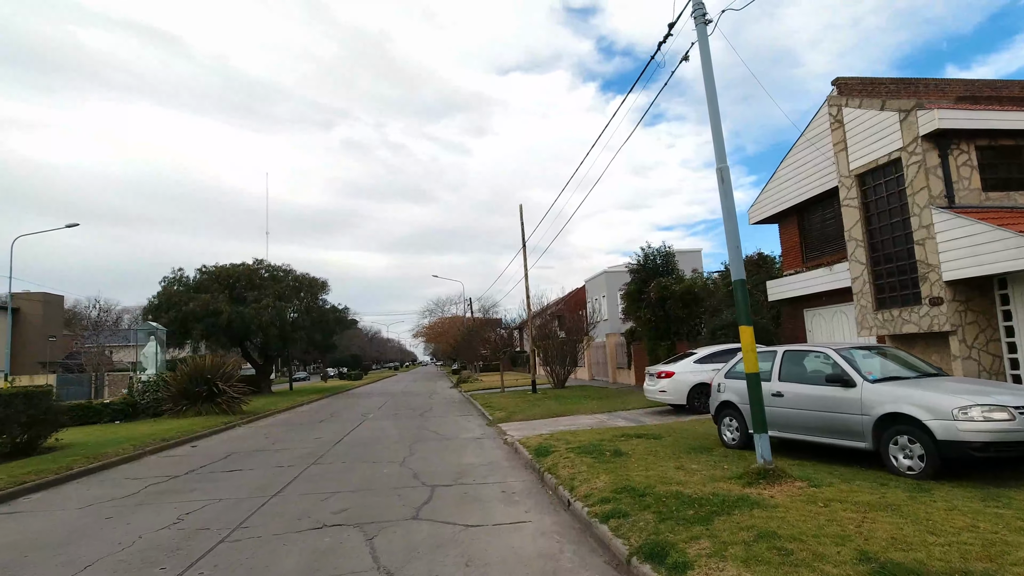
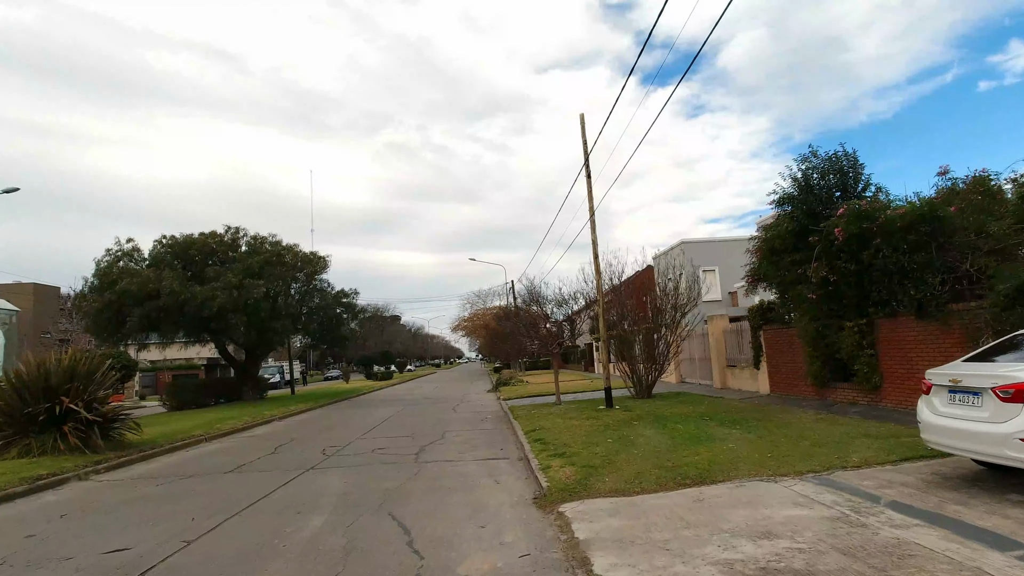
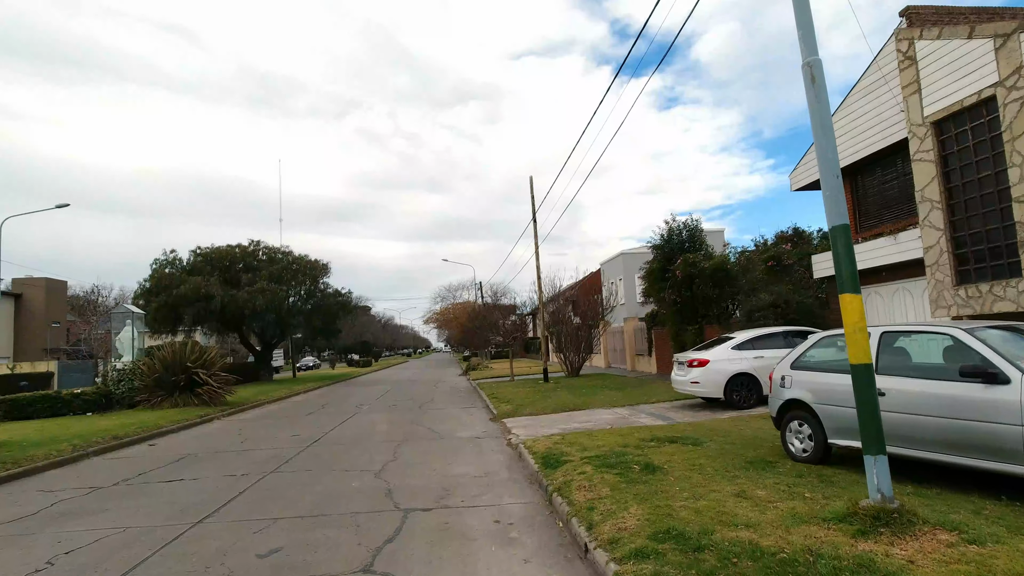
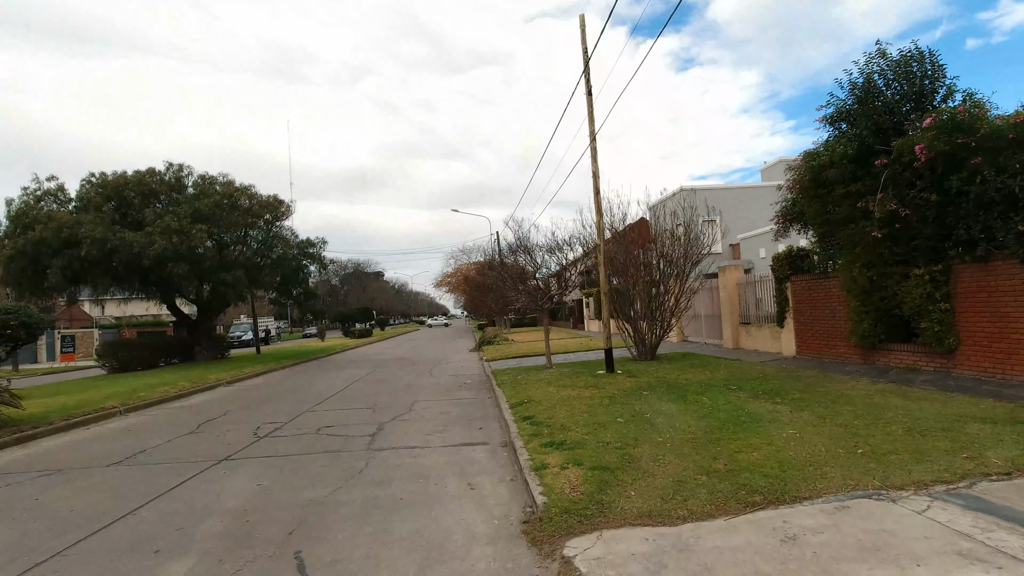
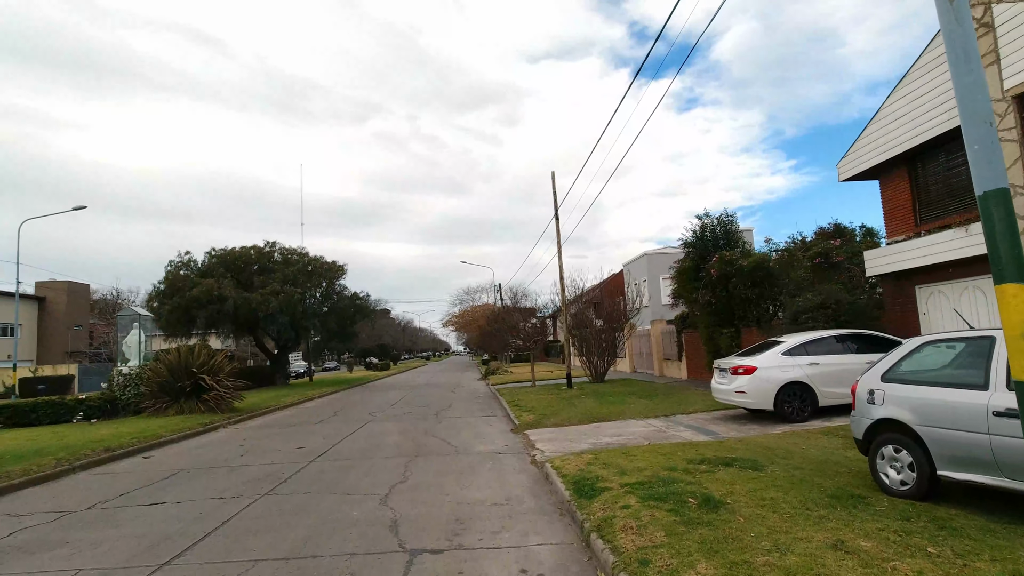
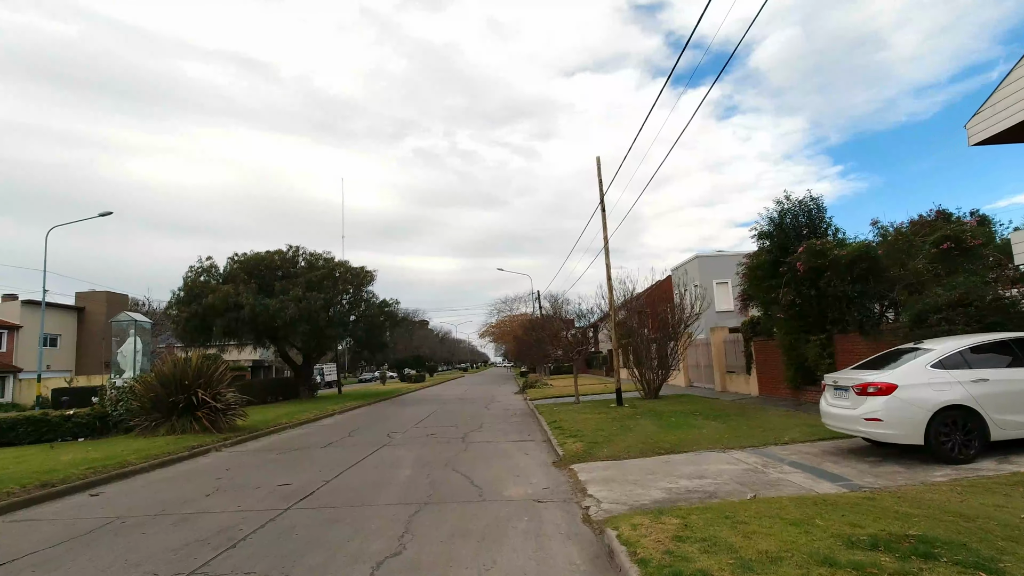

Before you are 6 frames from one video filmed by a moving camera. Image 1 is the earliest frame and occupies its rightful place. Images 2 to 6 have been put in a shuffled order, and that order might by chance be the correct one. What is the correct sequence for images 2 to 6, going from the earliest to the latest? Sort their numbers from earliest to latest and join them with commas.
3, 5, 6, 2, 4
